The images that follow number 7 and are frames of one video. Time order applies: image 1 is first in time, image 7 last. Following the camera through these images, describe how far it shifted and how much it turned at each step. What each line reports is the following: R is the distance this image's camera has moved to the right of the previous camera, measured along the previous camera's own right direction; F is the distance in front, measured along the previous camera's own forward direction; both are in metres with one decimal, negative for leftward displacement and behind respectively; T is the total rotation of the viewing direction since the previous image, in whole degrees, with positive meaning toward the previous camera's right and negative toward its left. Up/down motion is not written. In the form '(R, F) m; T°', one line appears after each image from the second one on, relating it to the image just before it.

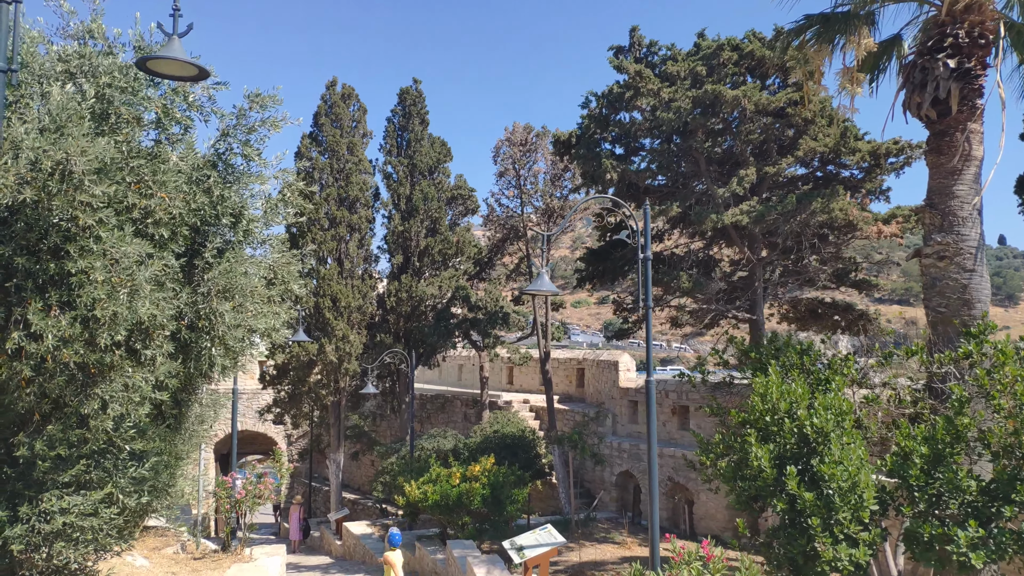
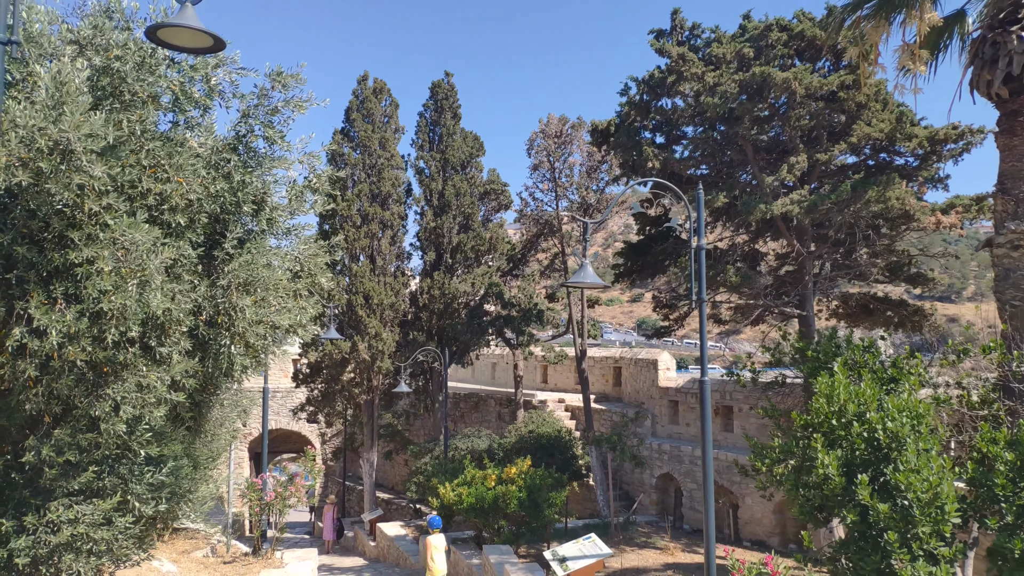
(-0.1, +0.4) m; -2°
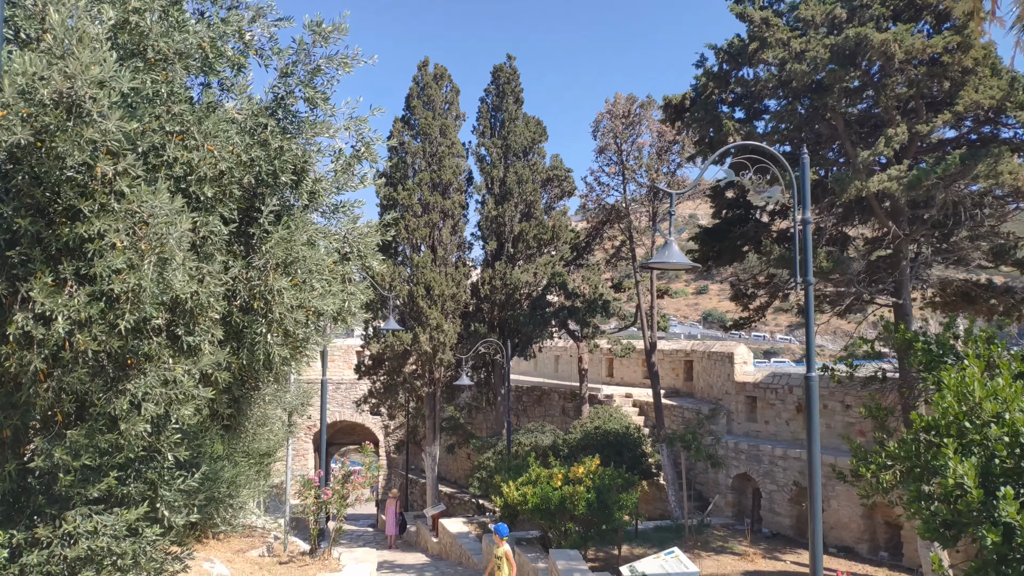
(-0.1, +0.6) m; -5°
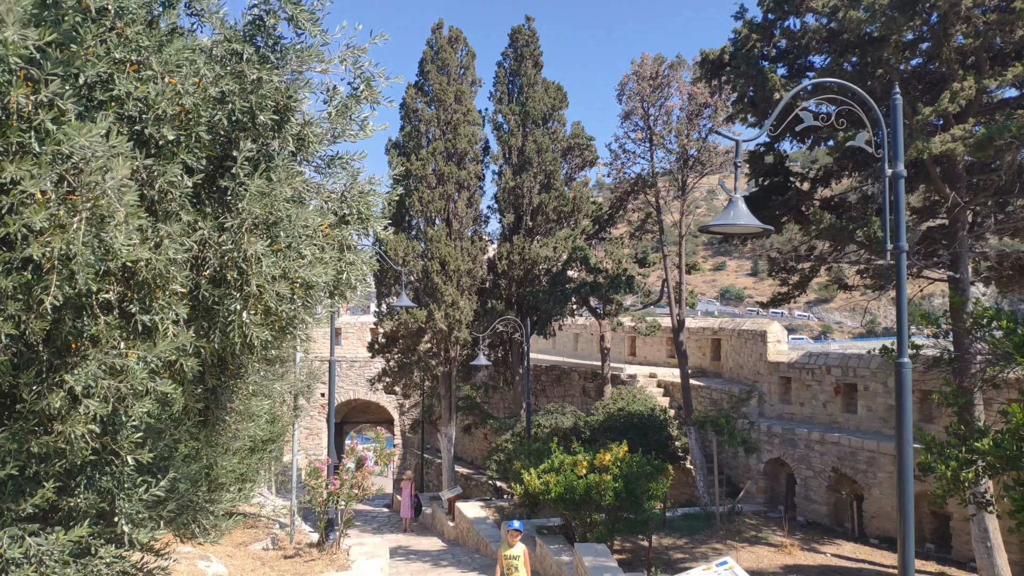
(-0.1, +0.7) m; -1°
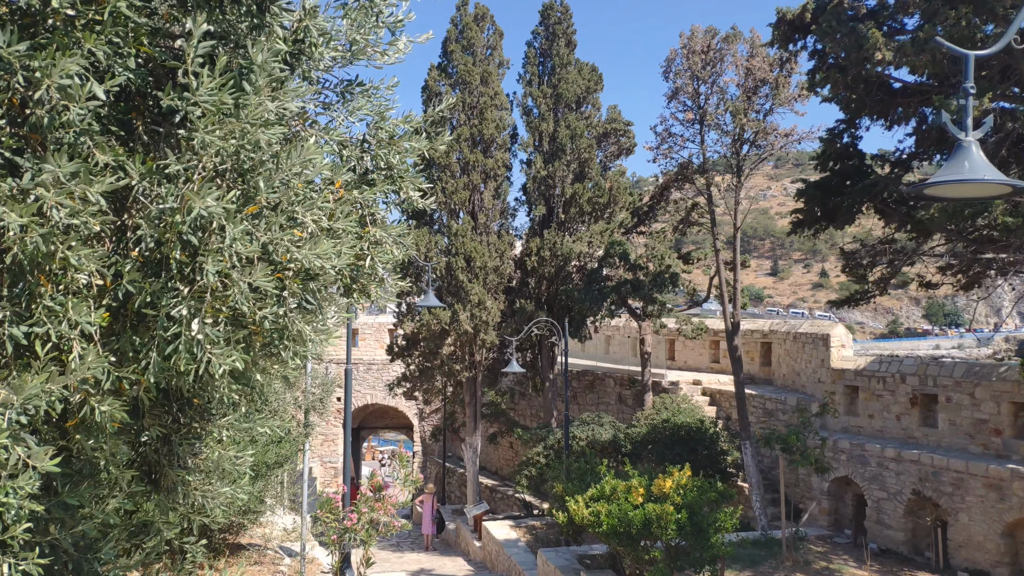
(-0.3, +1.2) m; -1°
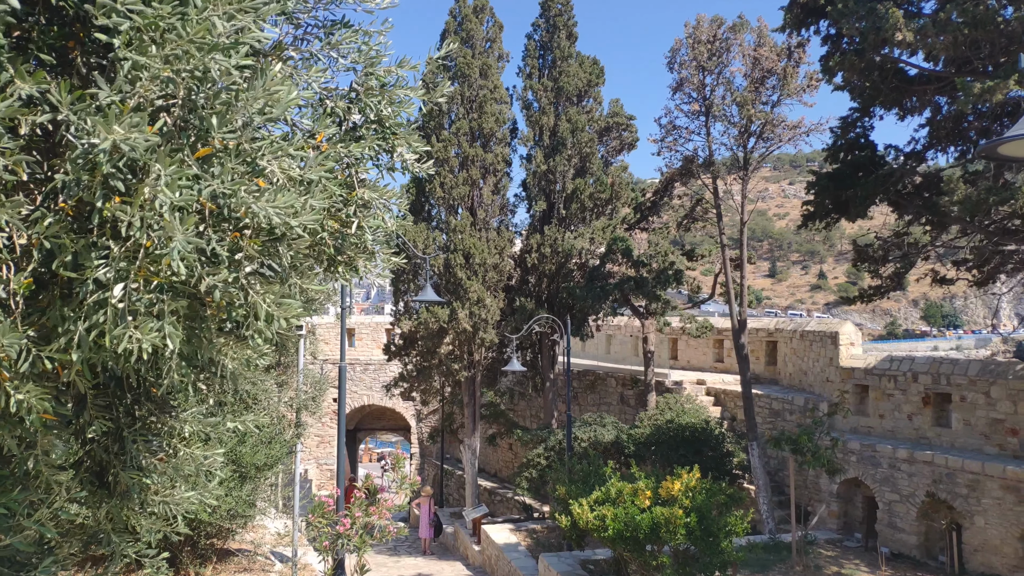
(0.0, +0.3) m; 0°
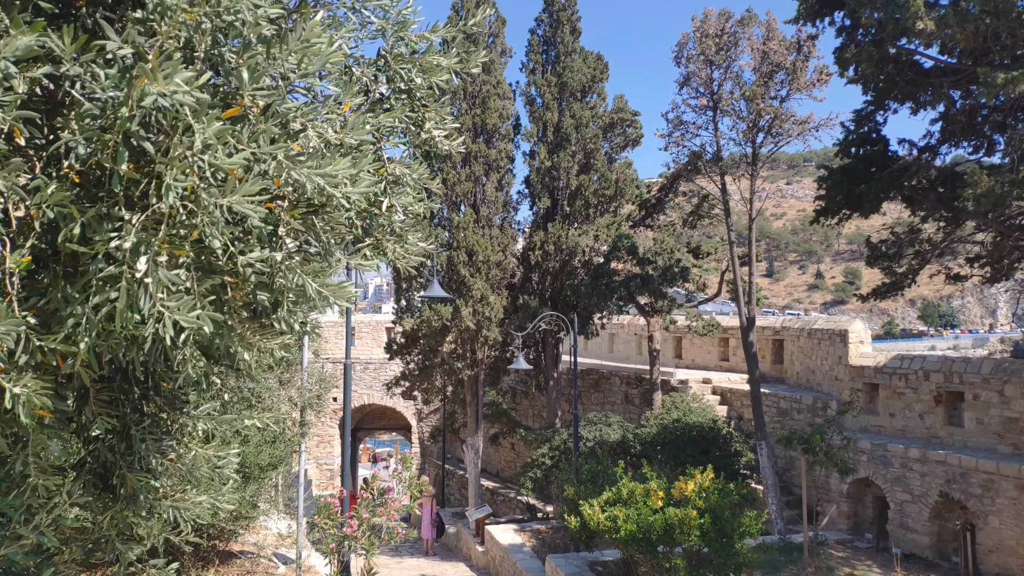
(-0.1, +0.2) m; 0°
